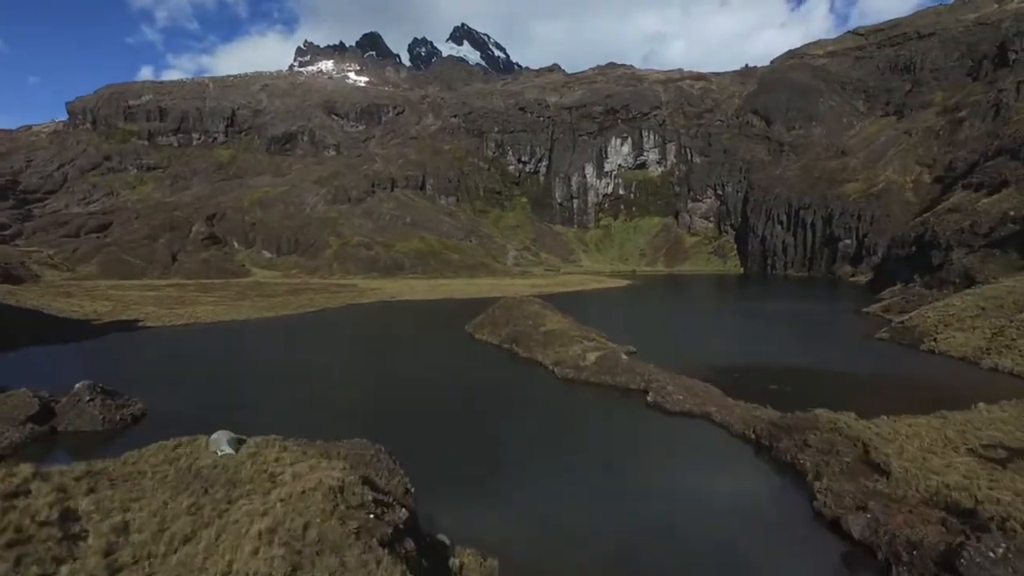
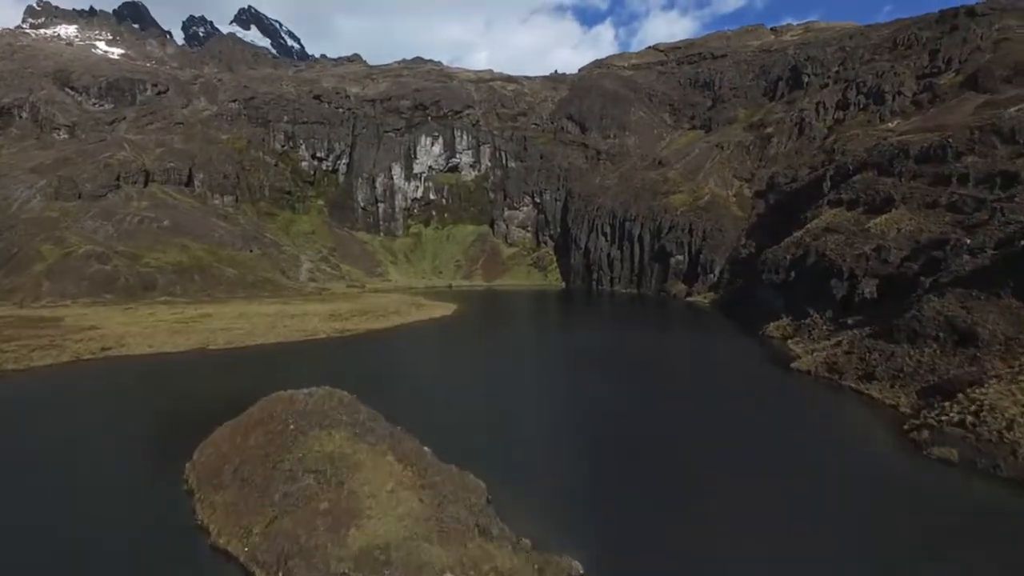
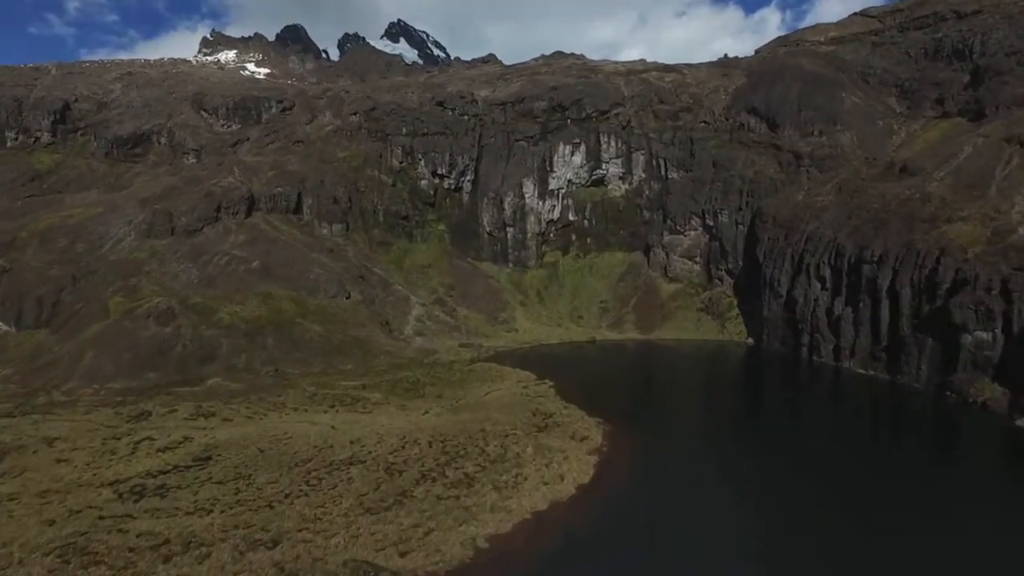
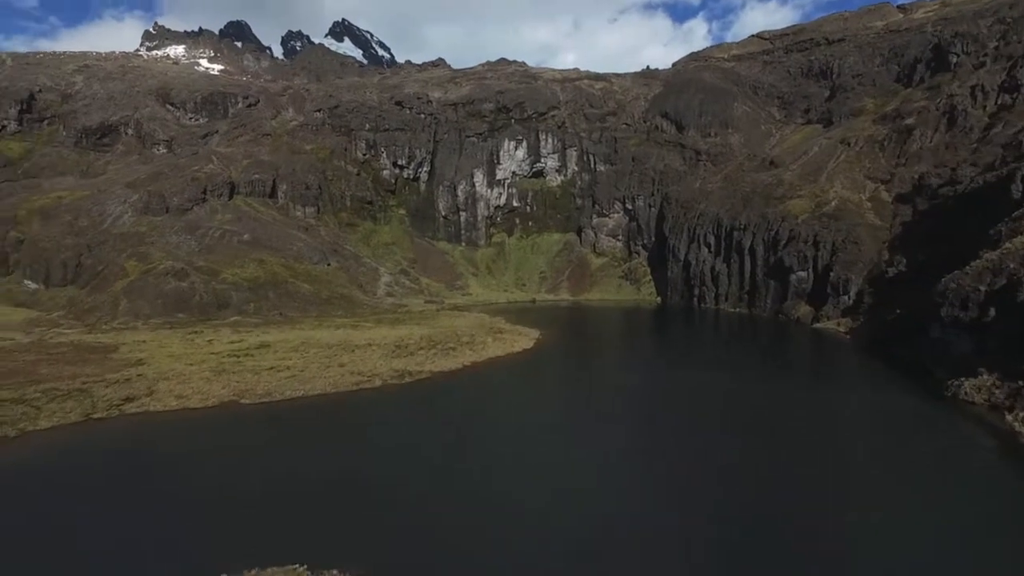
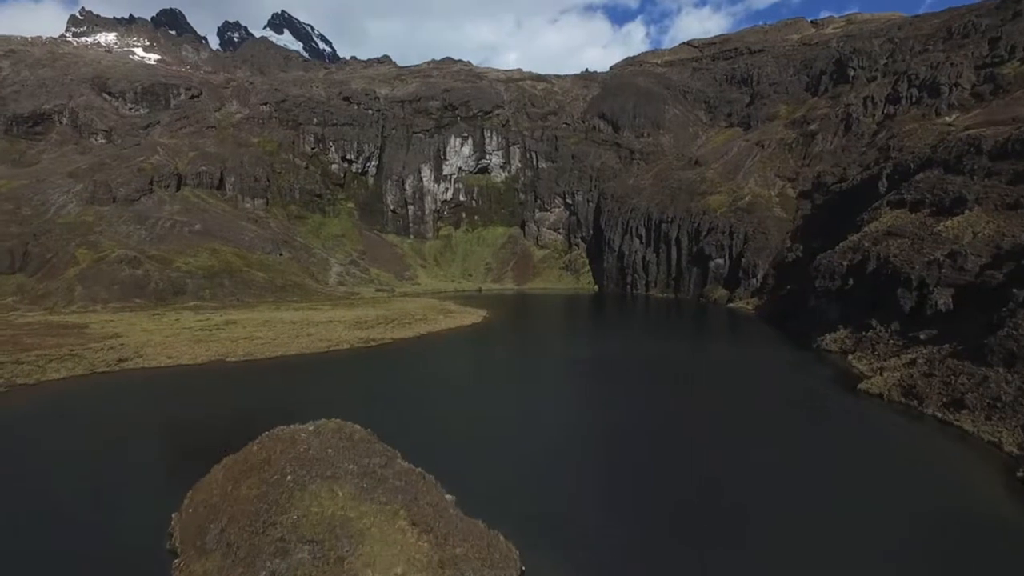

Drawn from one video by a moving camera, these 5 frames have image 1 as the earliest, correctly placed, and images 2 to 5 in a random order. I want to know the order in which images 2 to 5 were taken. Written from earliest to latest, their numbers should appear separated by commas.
2, 5, 4, 3
